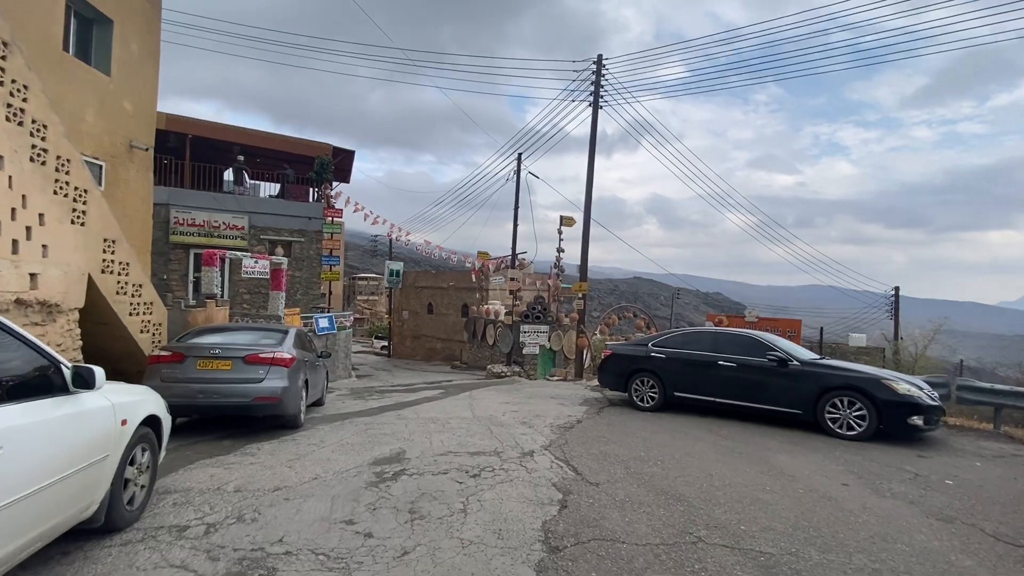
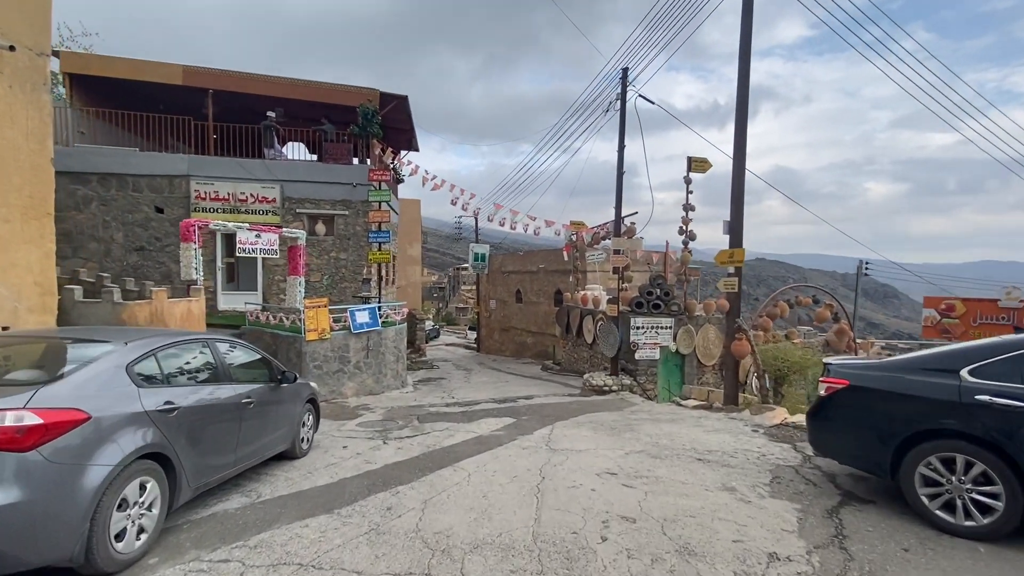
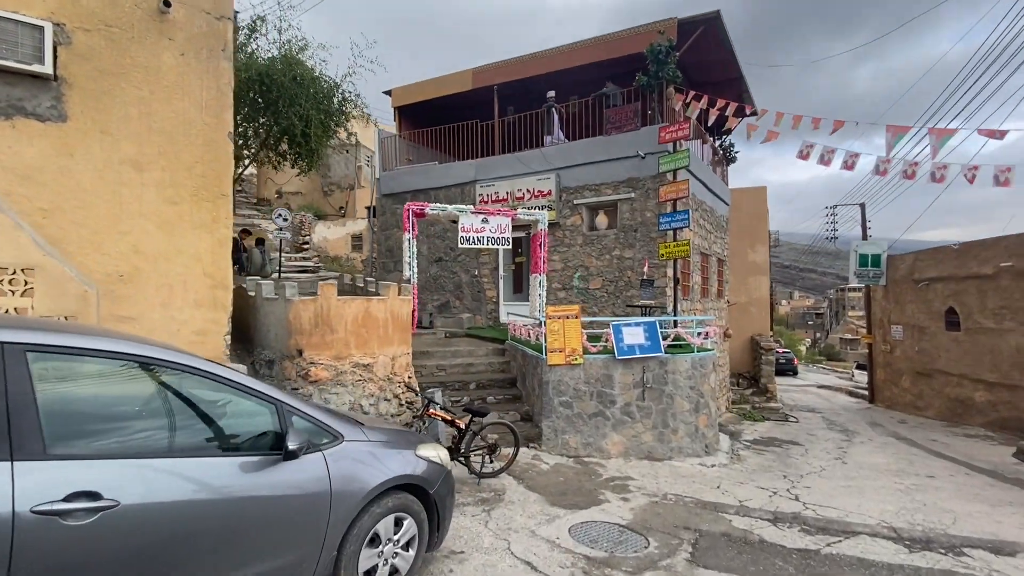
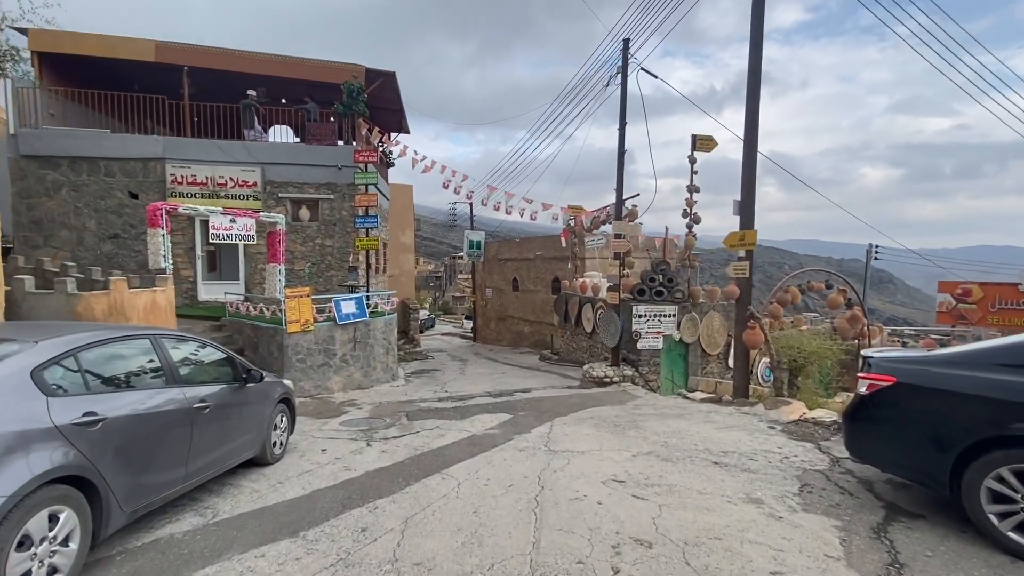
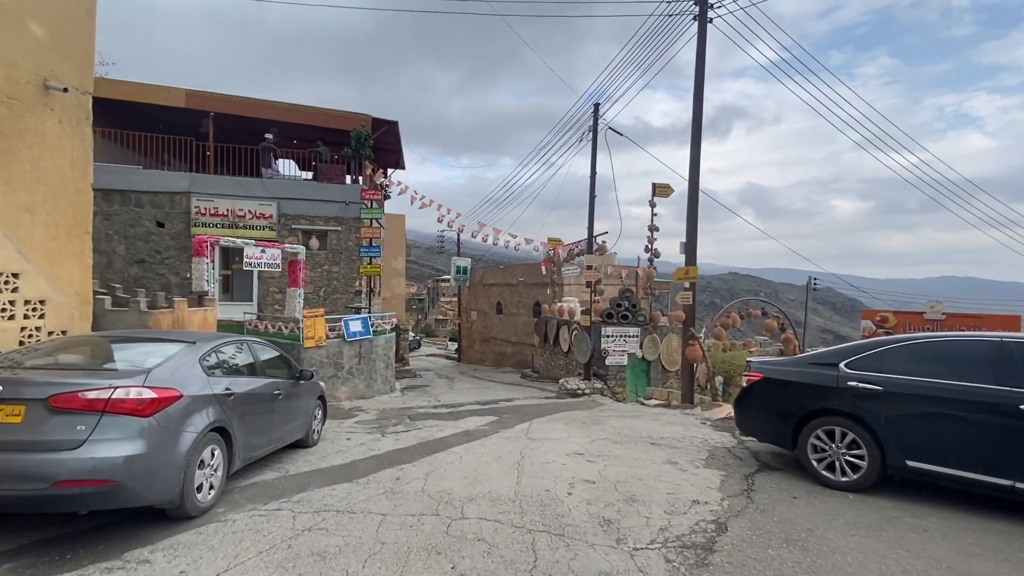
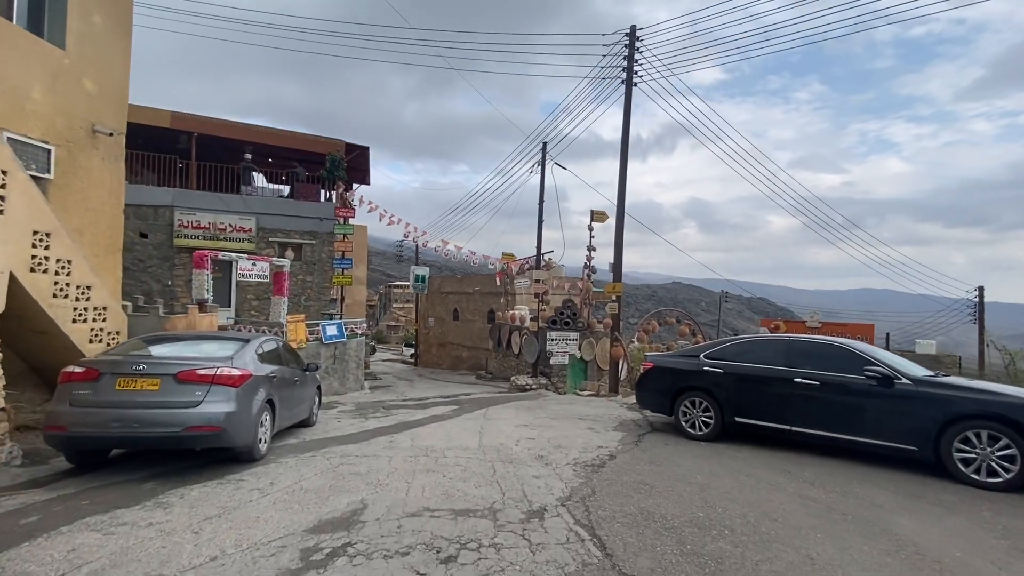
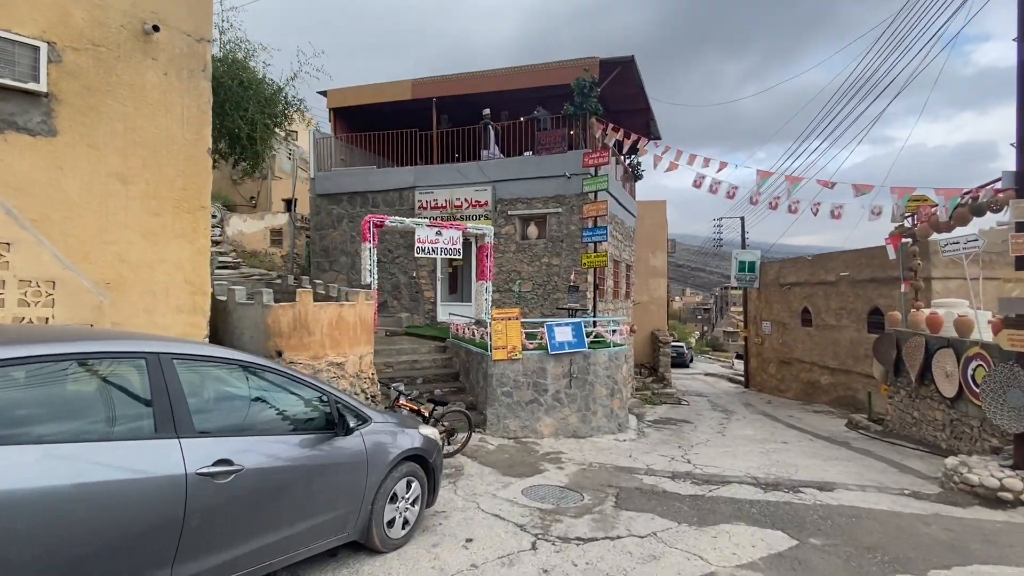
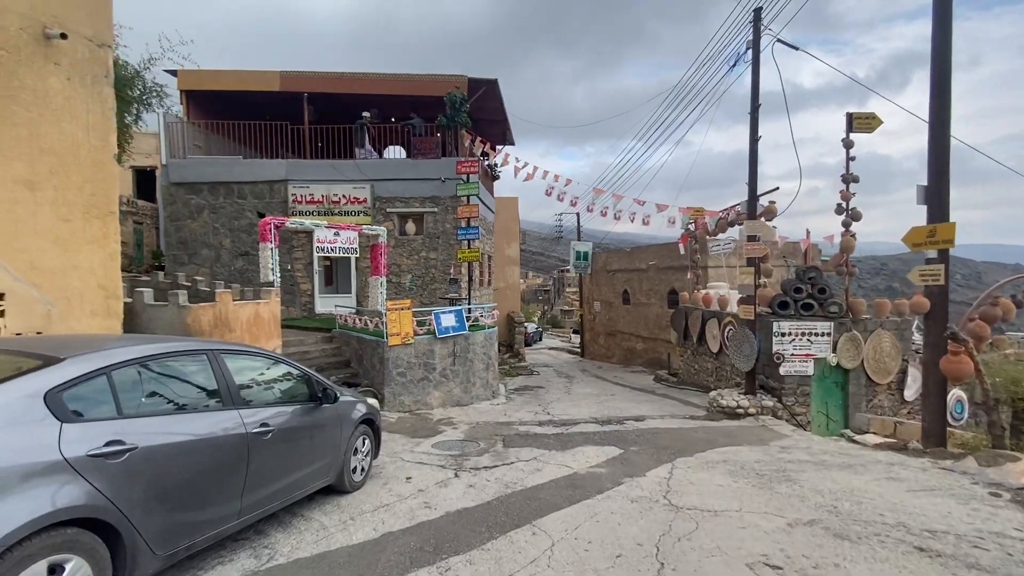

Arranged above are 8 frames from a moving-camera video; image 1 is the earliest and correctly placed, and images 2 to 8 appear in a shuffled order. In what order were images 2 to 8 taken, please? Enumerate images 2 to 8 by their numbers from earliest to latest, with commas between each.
6, 5, 2, 4, 8, 7, 3
